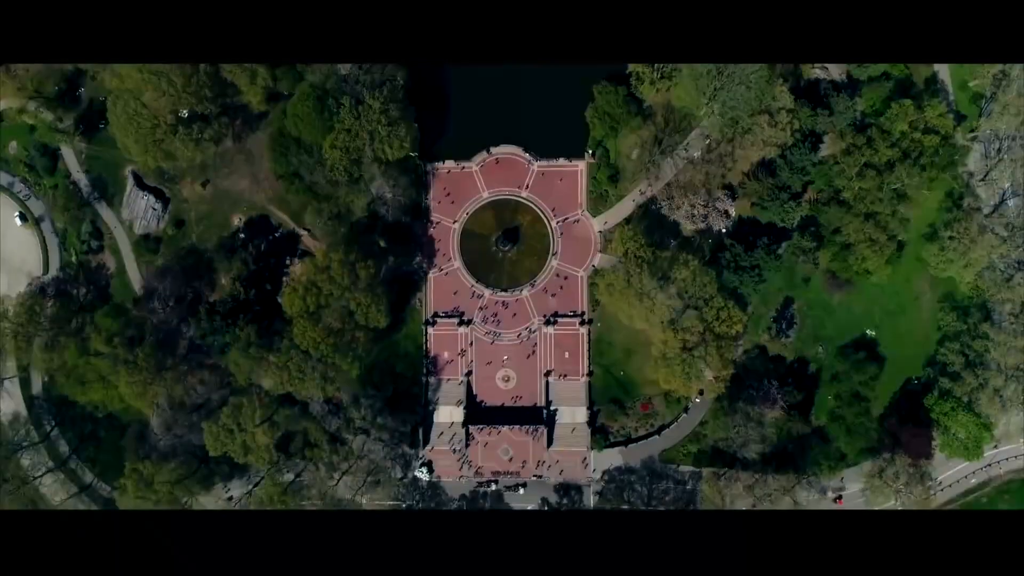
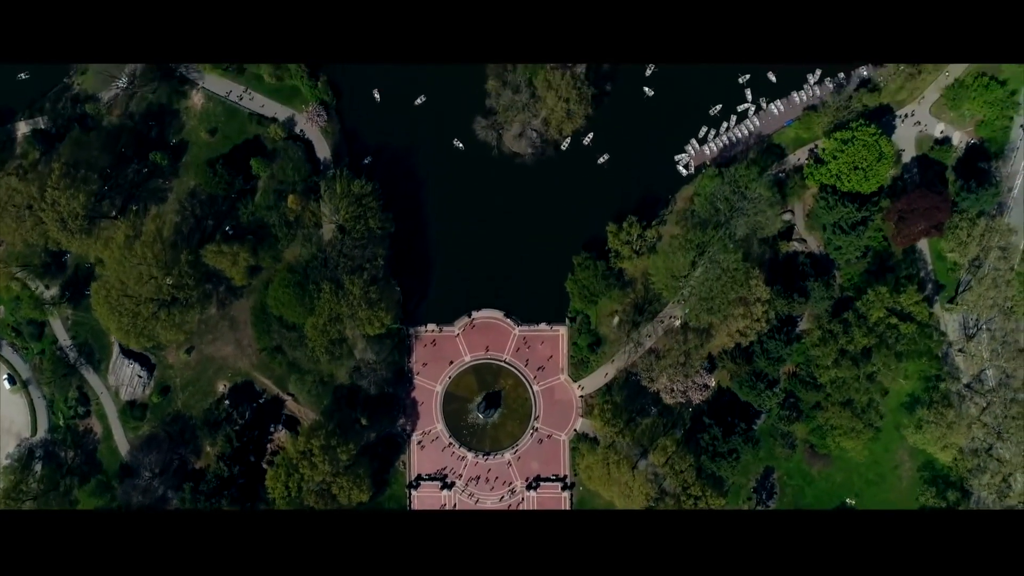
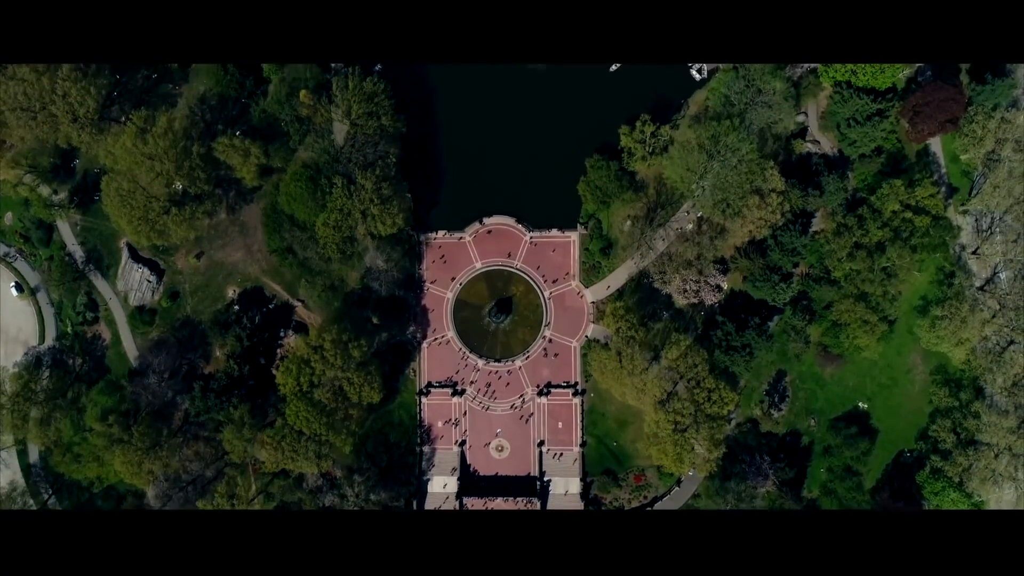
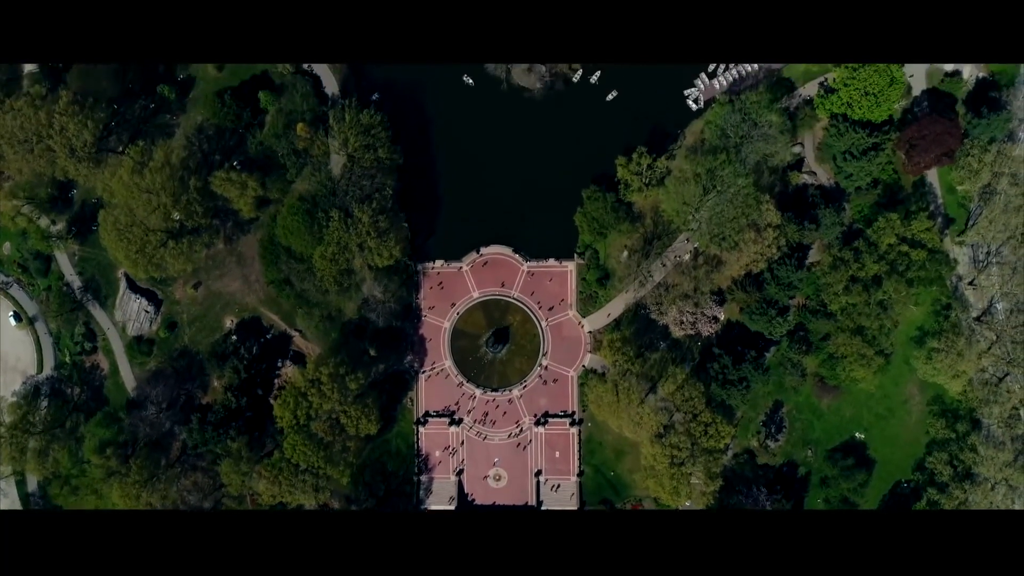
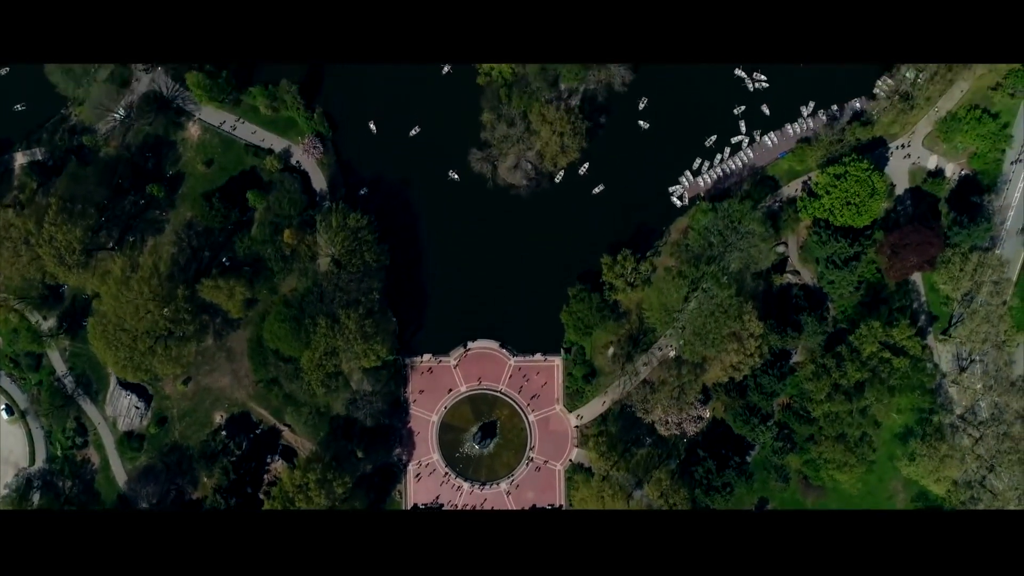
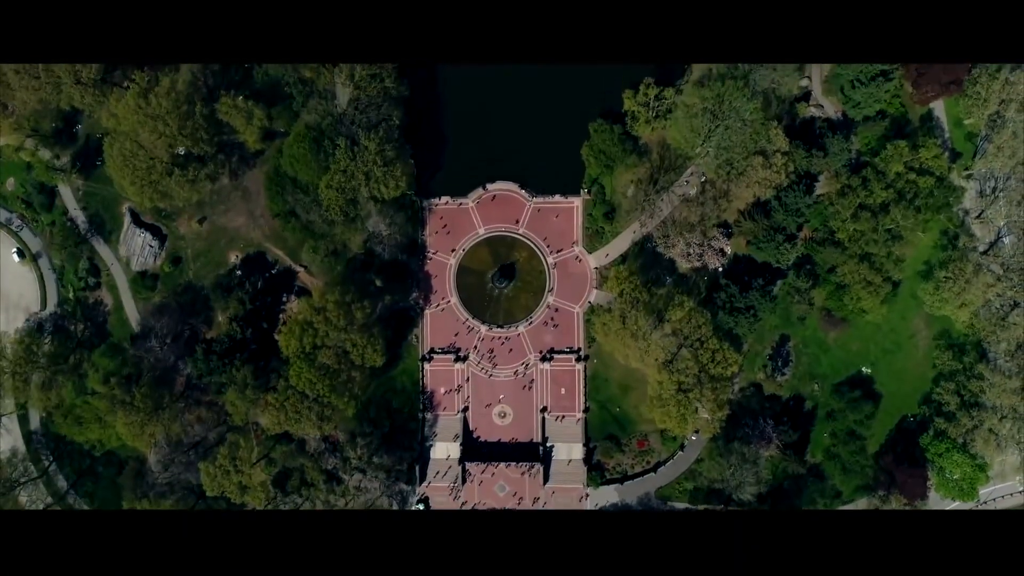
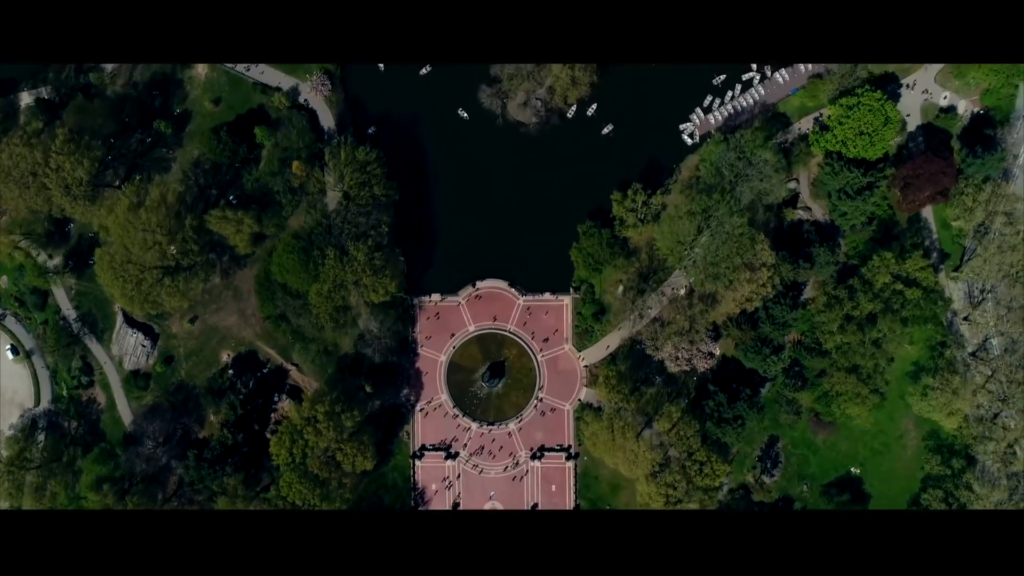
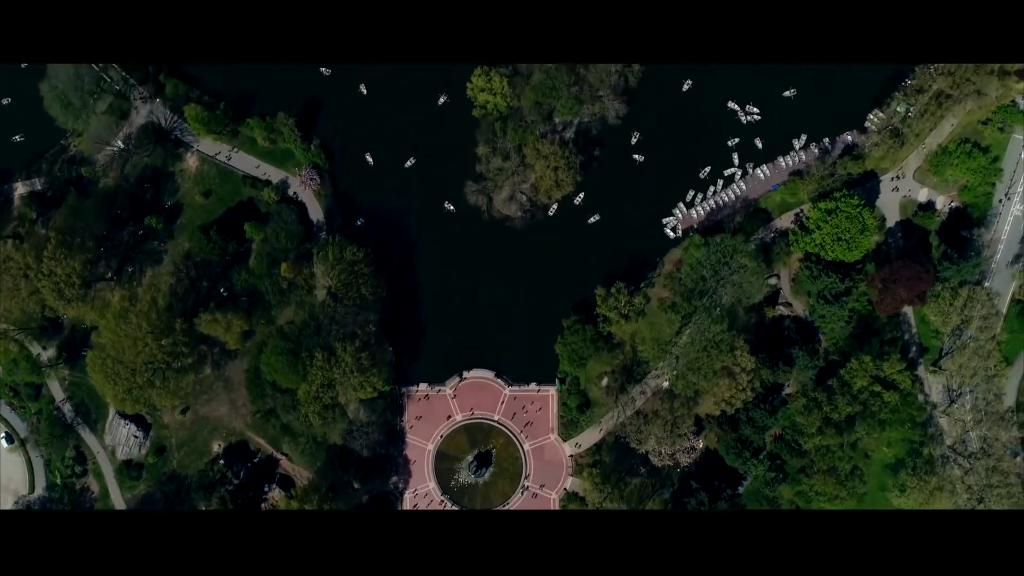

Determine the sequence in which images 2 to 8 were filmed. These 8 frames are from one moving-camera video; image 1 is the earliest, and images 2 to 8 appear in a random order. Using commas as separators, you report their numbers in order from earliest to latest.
6, 3, 4, 7, 2, 5, 8
